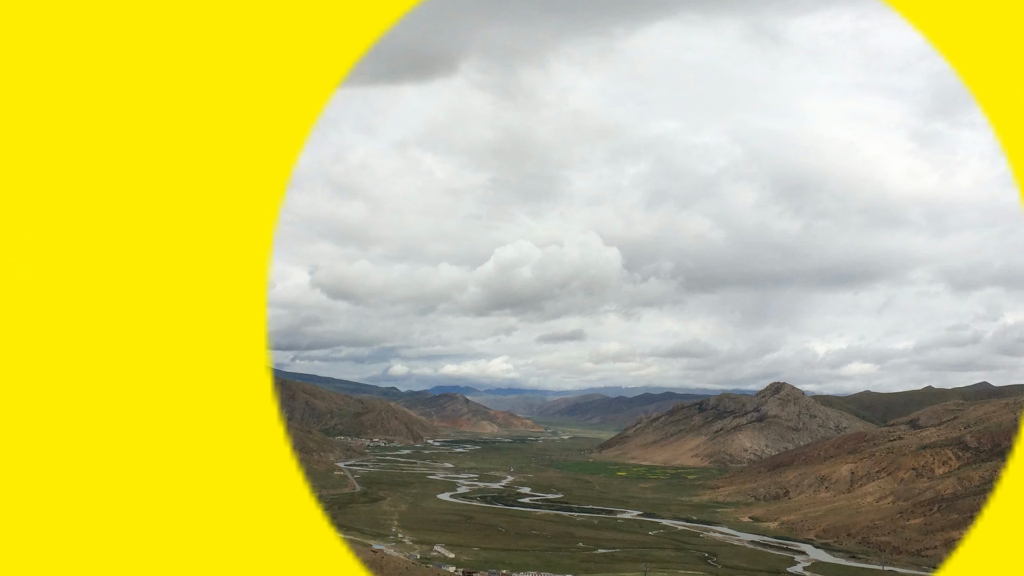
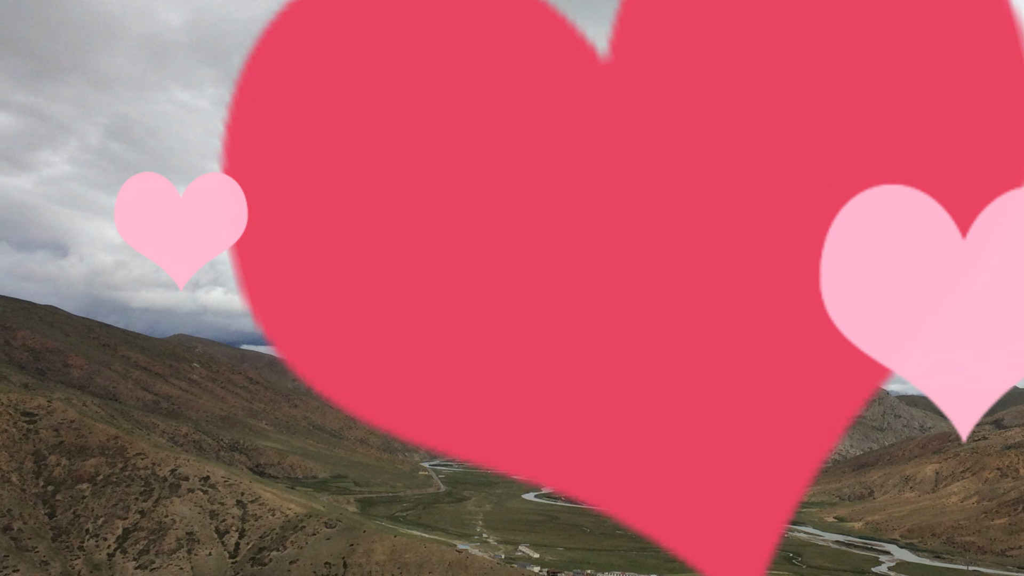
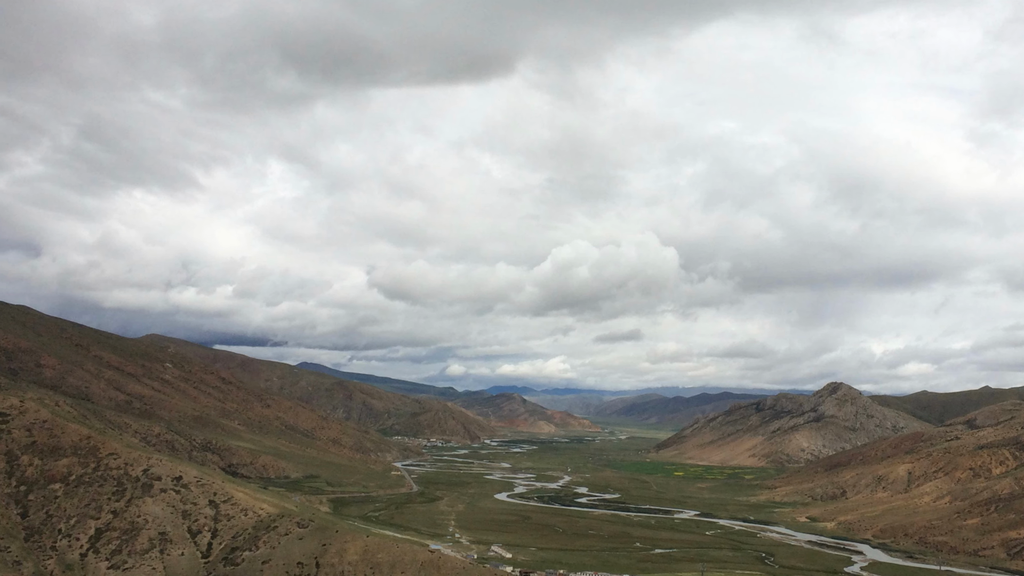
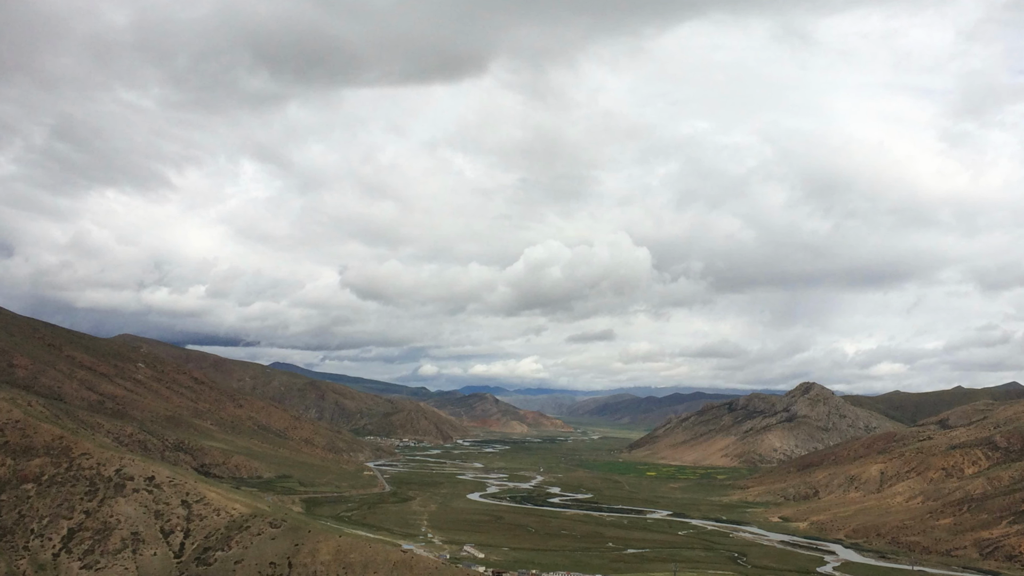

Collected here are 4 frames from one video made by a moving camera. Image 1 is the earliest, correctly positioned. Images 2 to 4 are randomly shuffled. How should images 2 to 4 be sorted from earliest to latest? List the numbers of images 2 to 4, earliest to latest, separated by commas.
4, 3, 2
